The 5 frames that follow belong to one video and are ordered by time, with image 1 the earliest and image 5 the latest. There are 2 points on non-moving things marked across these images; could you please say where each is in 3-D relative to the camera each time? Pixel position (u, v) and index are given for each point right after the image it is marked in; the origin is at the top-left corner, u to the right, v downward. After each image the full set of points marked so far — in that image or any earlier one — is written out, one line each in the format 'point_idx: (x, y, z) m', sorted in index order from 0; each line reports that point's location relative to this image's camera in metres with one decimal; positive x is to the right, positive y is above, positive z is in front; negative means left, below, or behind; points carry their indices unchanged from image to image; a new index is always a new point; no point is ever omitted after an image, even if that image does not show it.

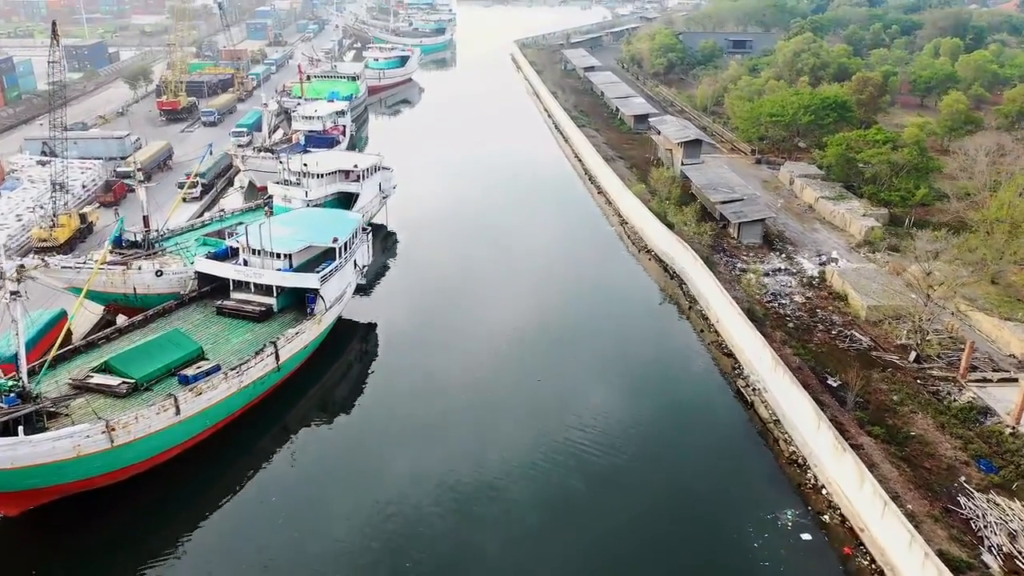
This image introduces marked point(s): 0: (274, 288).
0: (-6.7, 0.0, +18.4) m
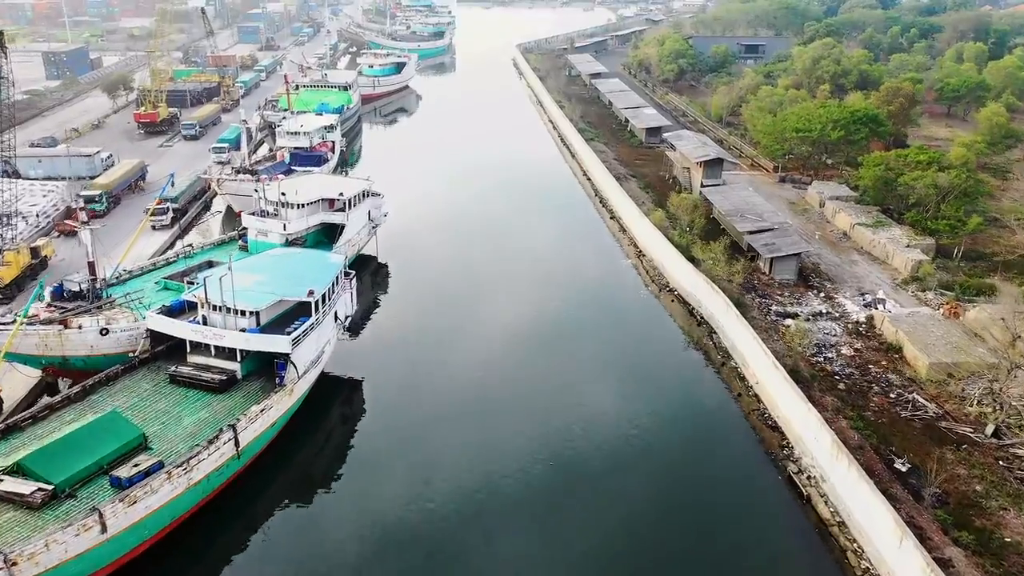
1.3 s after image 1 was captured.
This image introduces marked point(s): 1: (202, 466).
0: (-6.5, -1.5, +15.6) m
1: (-6.2, -3.6, +13.2) m
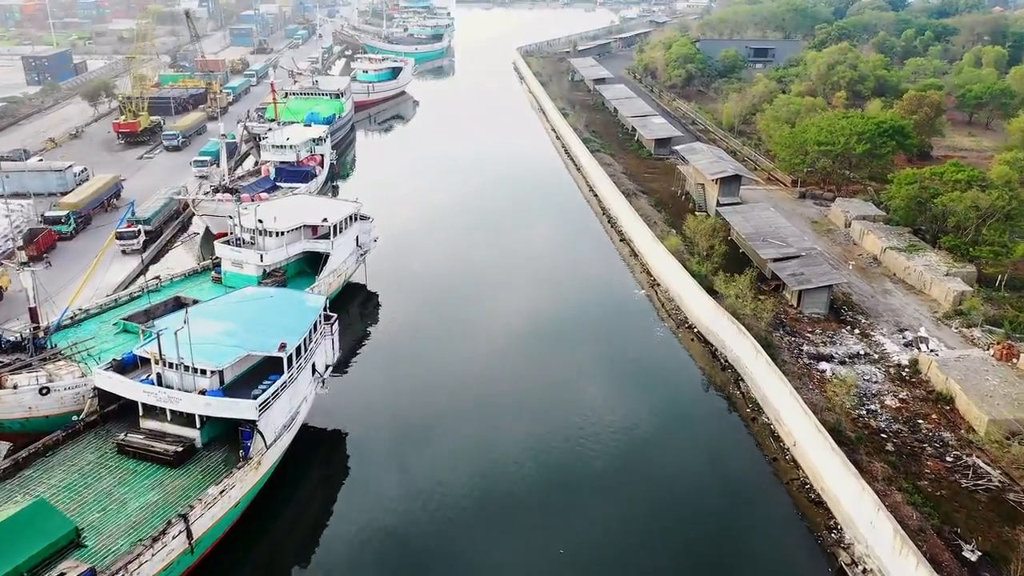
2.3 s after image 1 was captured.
0: (-6.4, -2.6, +13.4) m
1: (-6.2, -4.7, +11.0) m
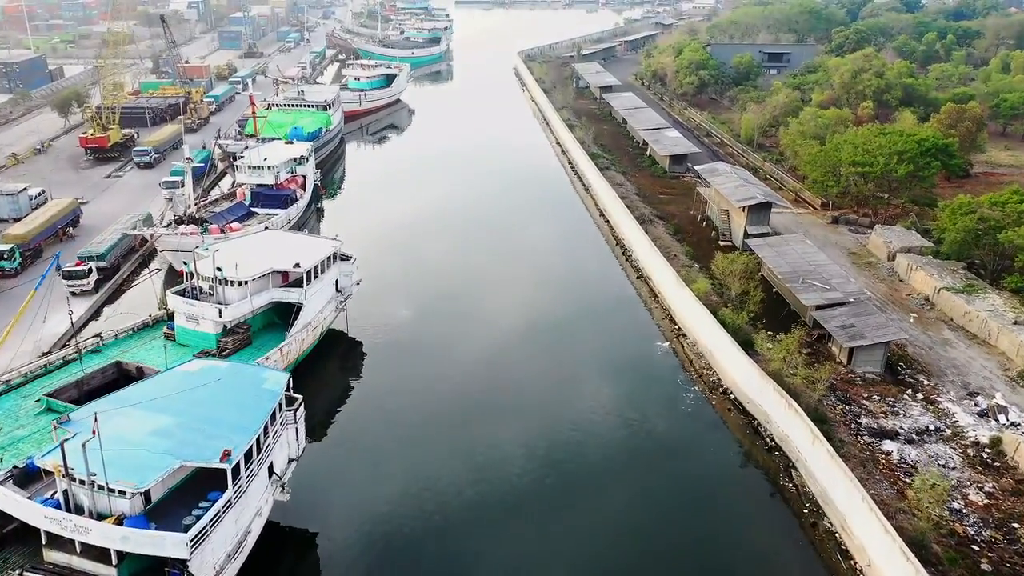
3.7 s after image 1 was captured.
0: (-6.3, -4.2, +10.4) m
1: (-6.1, -6.3, +8.0) m
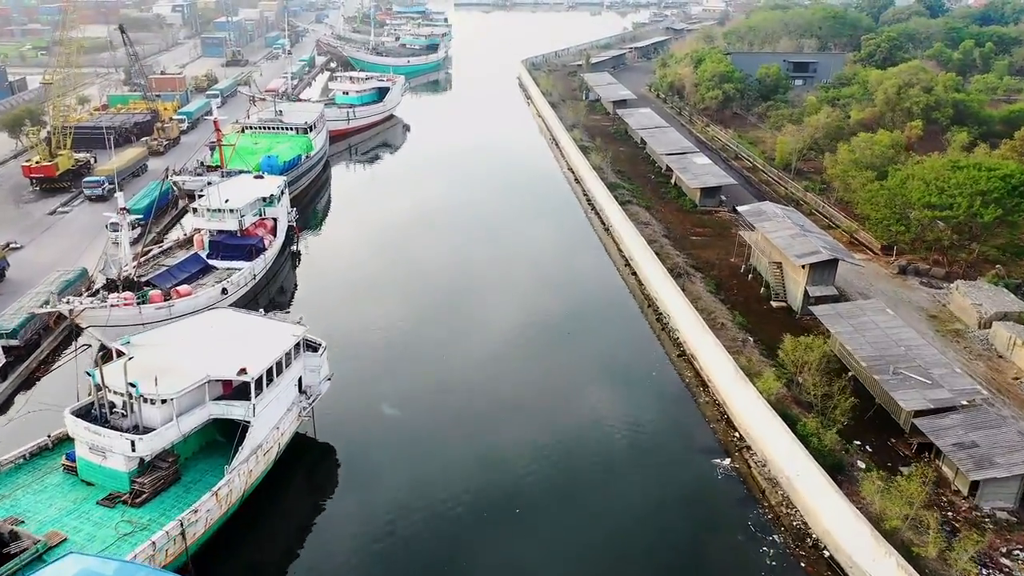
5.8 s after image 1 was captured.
0: (-6.0, -6.5, +5.9) m
1: (-5.7, -8.6, +3.6) m
